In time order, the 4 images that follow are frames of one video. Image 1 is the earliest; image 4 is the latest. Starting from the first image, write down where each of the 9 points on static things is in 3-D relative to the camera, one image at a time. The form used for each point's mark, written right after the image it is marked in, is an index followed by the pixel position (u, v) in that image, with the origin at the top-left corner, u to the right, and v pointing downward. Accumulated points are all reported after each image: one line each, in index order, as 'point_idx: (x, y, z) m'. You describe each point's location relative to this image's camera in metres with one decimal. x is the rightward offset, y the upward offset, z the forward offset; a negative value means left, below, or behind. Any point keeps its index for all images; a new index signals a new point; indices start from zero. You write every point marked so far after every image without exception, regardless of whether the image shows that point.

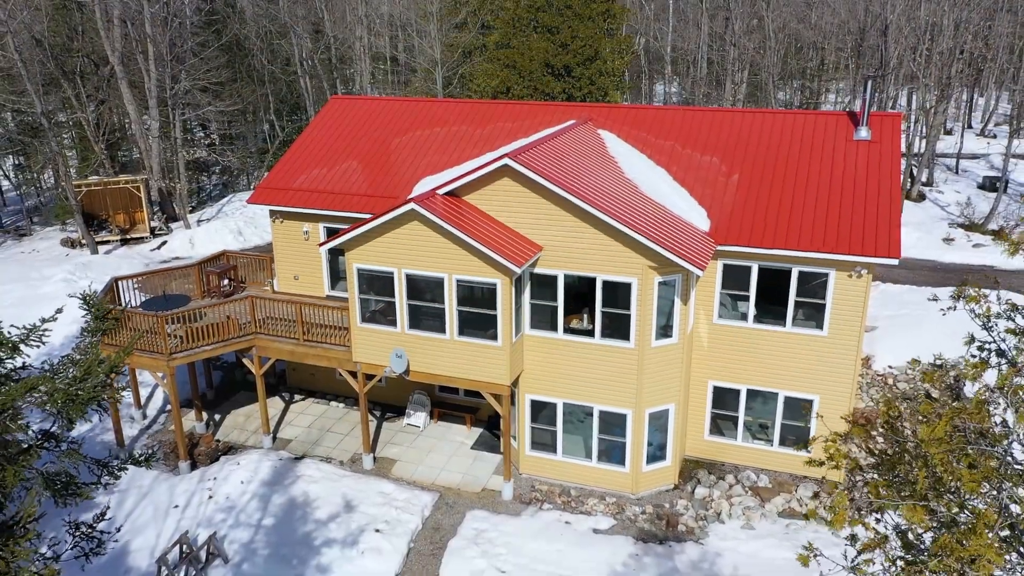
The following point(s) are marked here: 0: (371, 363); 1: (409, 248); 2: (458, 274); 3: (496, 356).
0: (-2.5, -1.3, +15.0) m
1: (-1.7, +0.7, +14.0) m
2: (-0.9, +0.2, +13.8) m
3: (-0.3, -1.1, +14.0) m
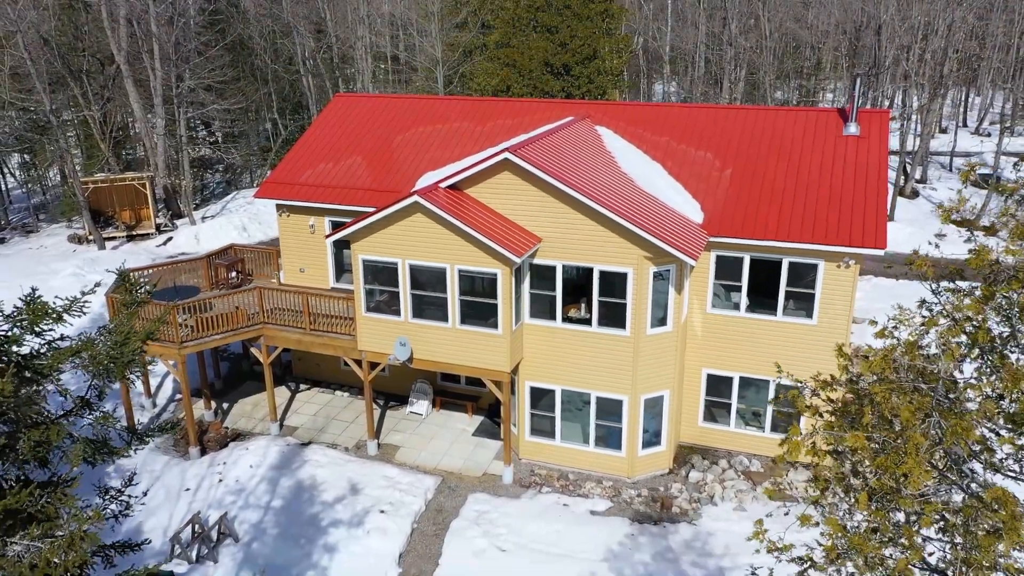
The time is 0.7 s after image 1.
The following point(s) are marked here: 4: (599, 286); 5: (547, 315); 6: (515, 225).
0: (-2.5, -1.2, +15.5) m
1: (-1.7, +0.8, +14.4) m
2: (-0.9, +0.4, +14.3) m
3: (-0.3, -1.0, +14.5) m
4: (+1.5, 0.0, +14.1) m
5: (+0.6, -0.5, +14.7) m
6: (0.0, +1.1, +14.2) m
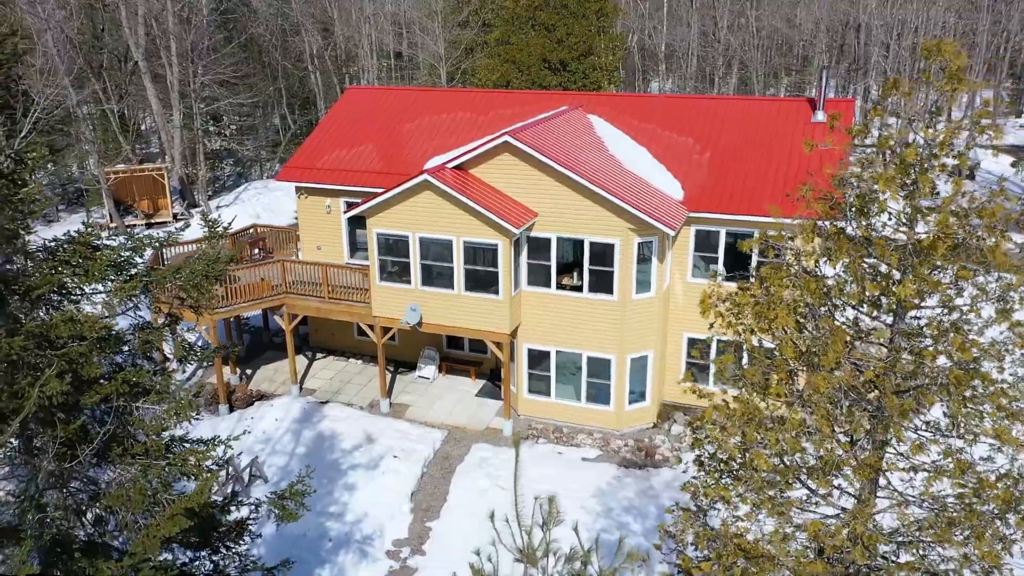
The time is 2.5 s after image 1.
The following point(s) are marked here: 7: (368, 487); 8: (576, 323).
0: (-2.6, -0.6, +17.2) m
1: (-1.7, +1.4, +16.1) m
2: (-0.9, +1.0, +15.9) m
3: (-0.3, -0.4, +16.1) m
4: (+1.5, +0.6, +15.7) m
5: (+0.6, +0.1, +16.3) m
6: (0.0, +1.6, +15.8) m
7: (-2.5, -3.5, +14.7) m
8: (+1.3, -0.7, +16.3) m
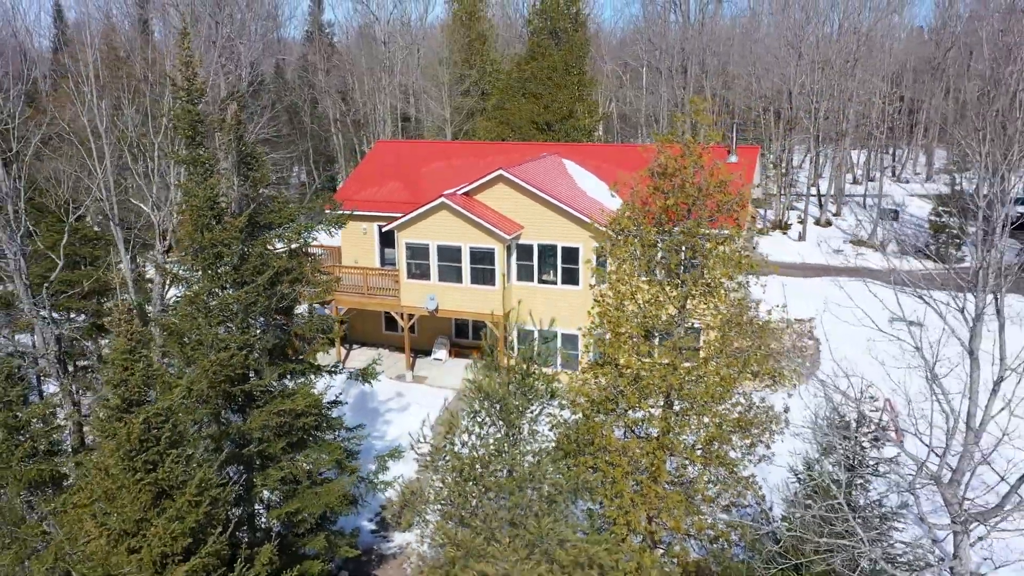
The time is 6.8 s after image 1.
0: (-2.7, -0.5, +22.9) m
1: (-1.9, +1.6, +22.0) m
2: (-1.1, +1.1, +21.7) m
3: (-0.5, -0.2, +21.9) m
4: (+1.3, +0.8, +21.6) m
5: (+0.4, +0.2, +22.1) m
6: (-0.2, +1.8, +21.7) m
7: (-2.7, -3.2, +20.2) m
8: (+1.1, -0.5, +22.0) m
